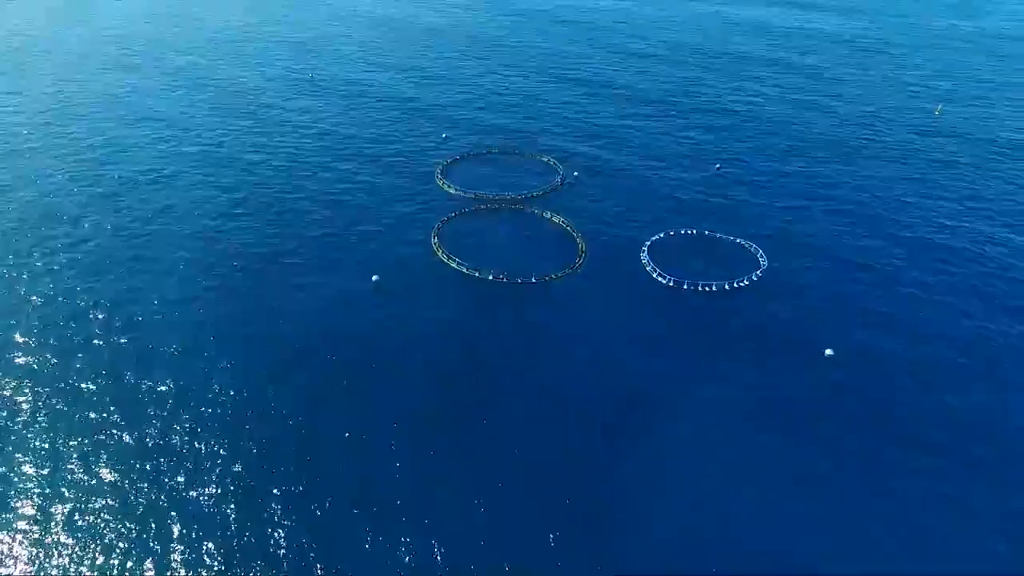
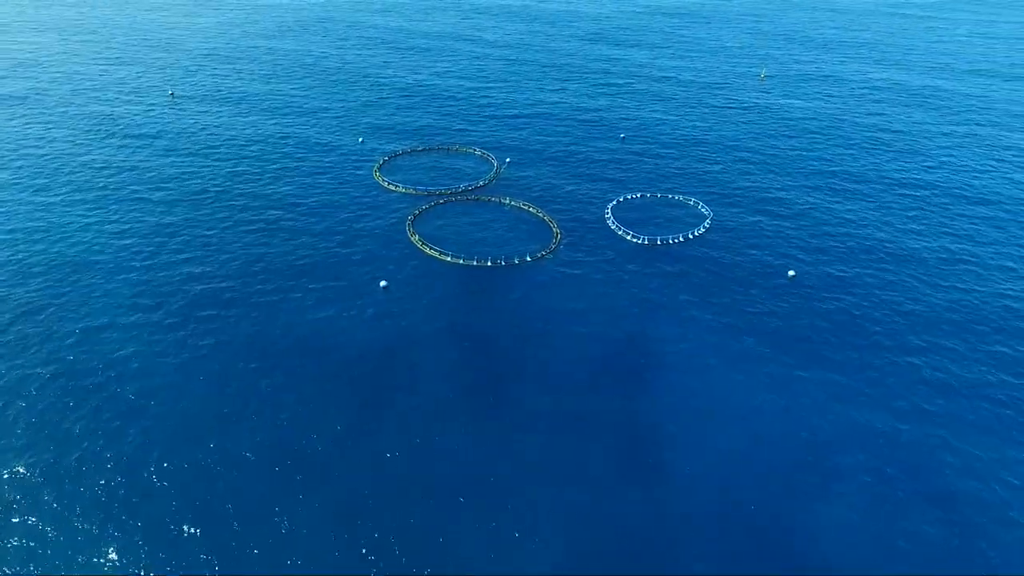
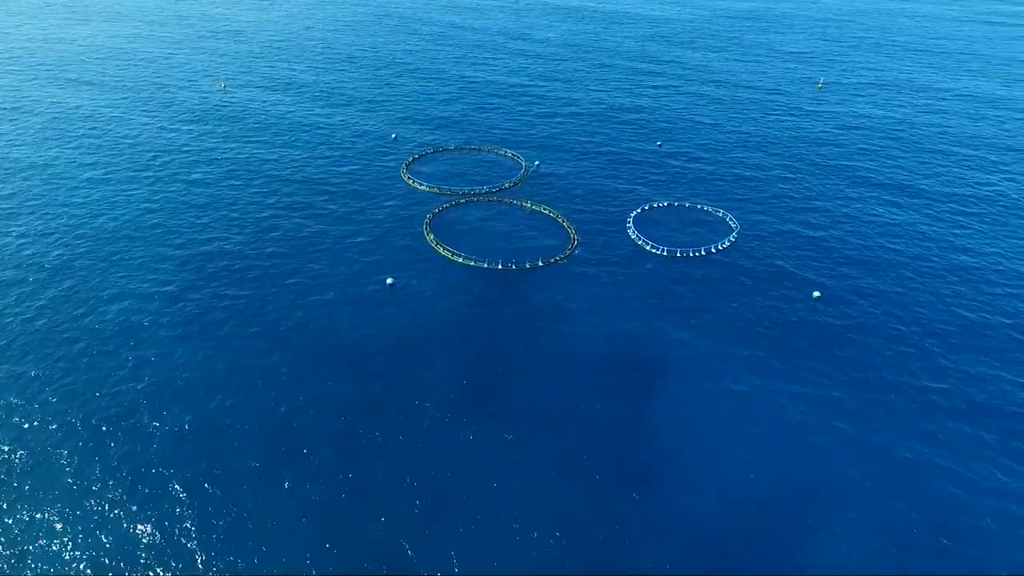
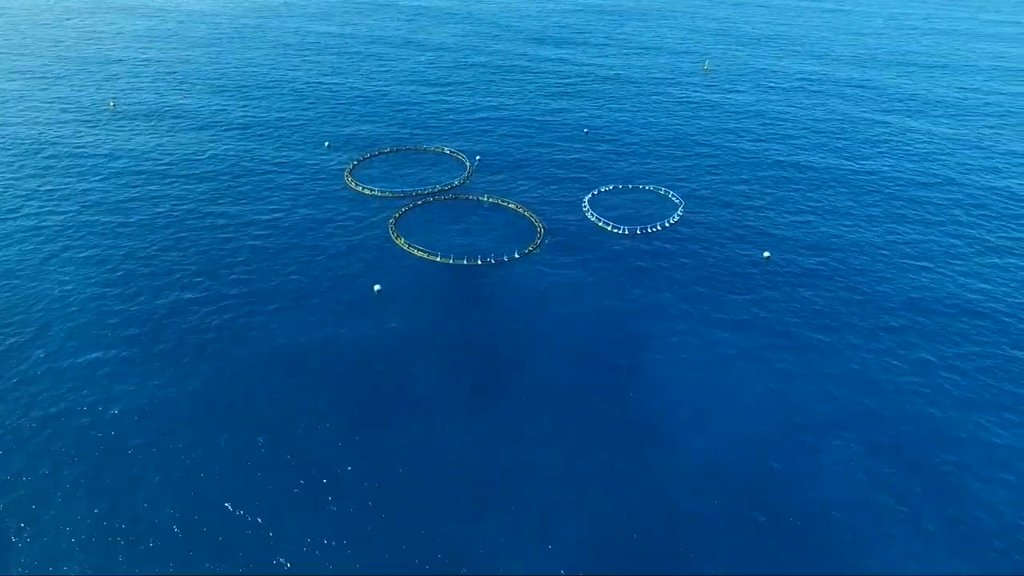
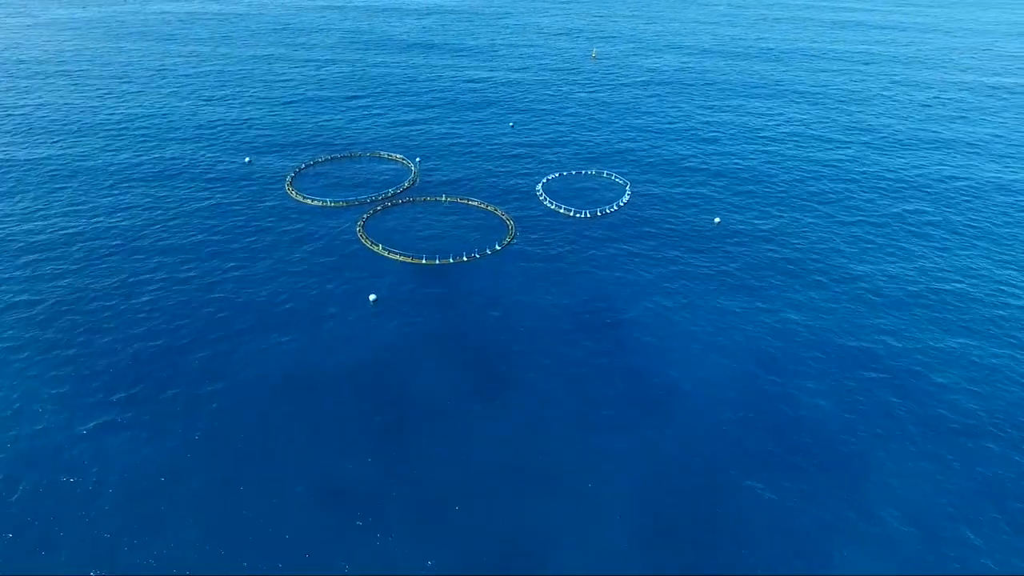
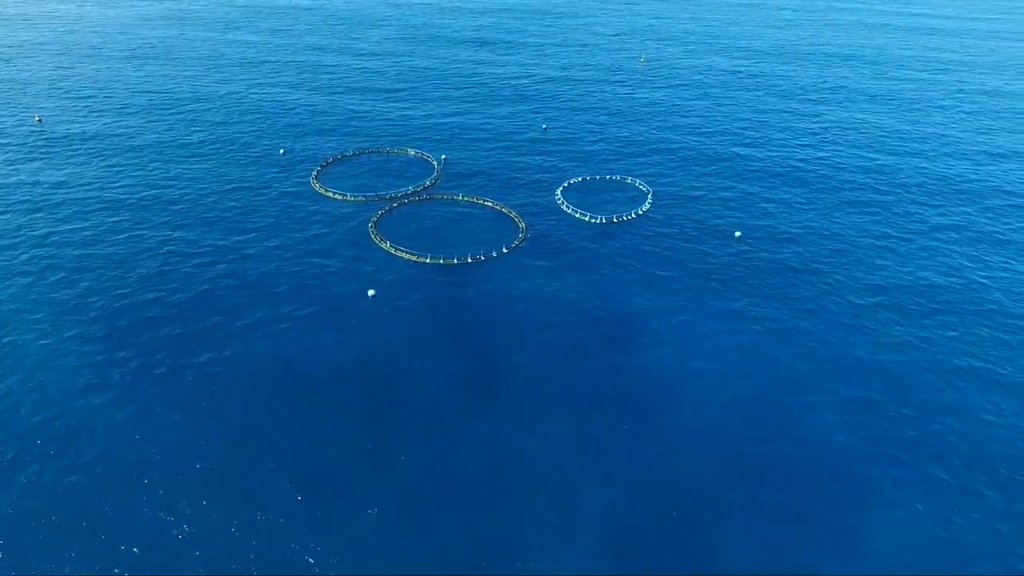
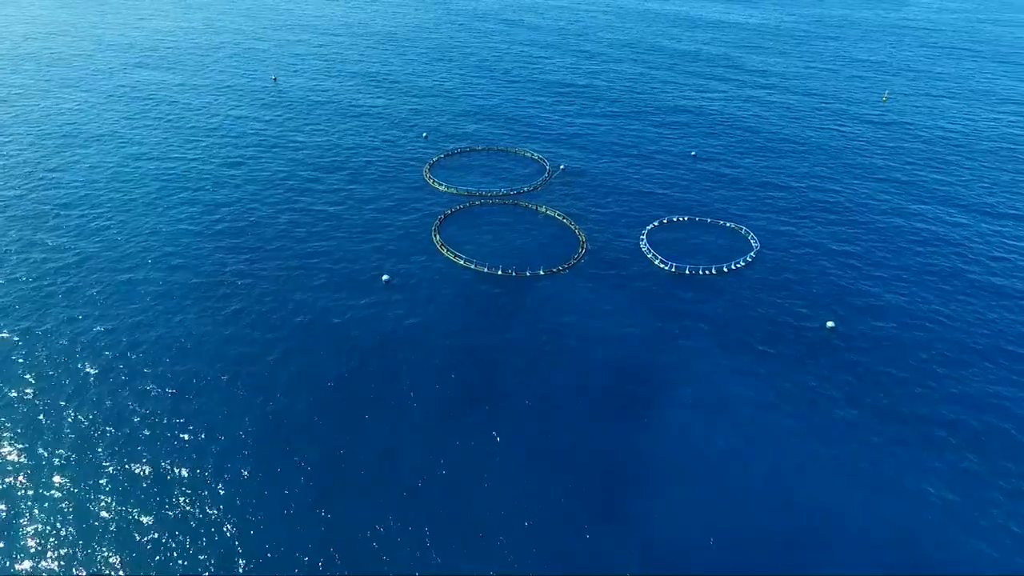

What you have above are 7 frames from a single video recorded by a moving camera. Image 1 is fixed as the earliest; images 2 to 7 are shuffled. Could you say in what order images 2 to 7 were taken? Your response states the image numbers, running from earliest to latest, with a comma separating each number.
7, 3, 2, 4, 6, 5
